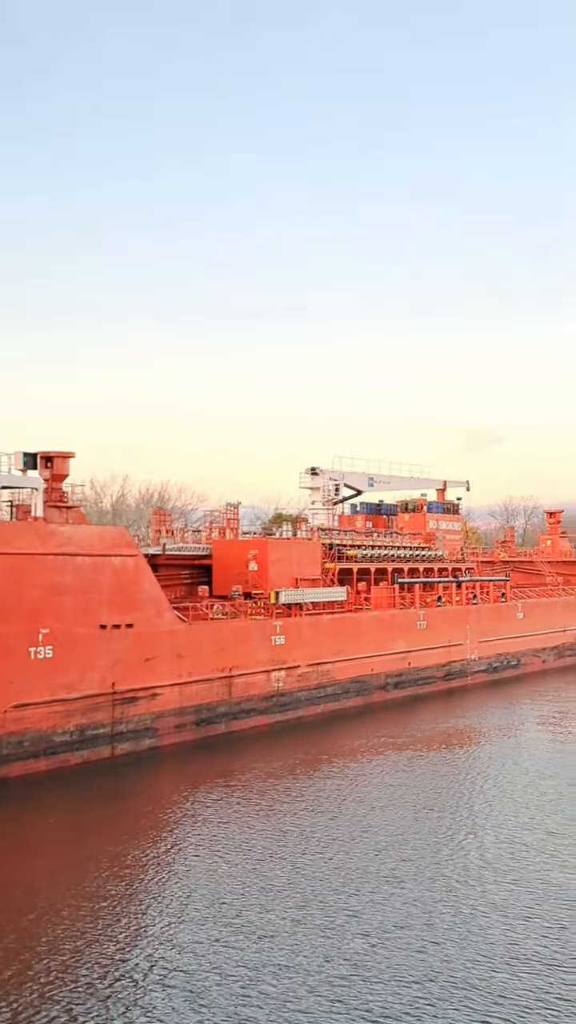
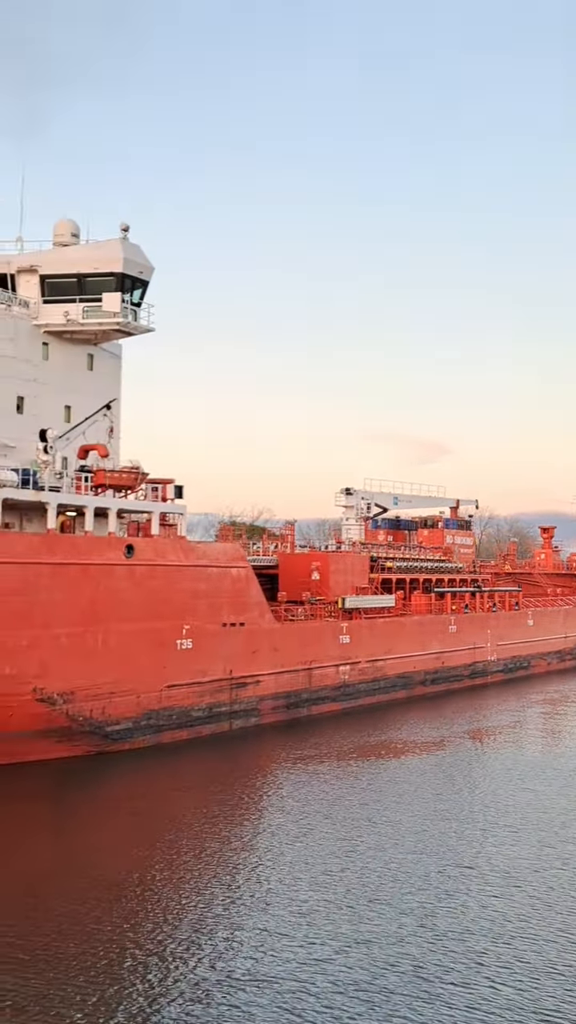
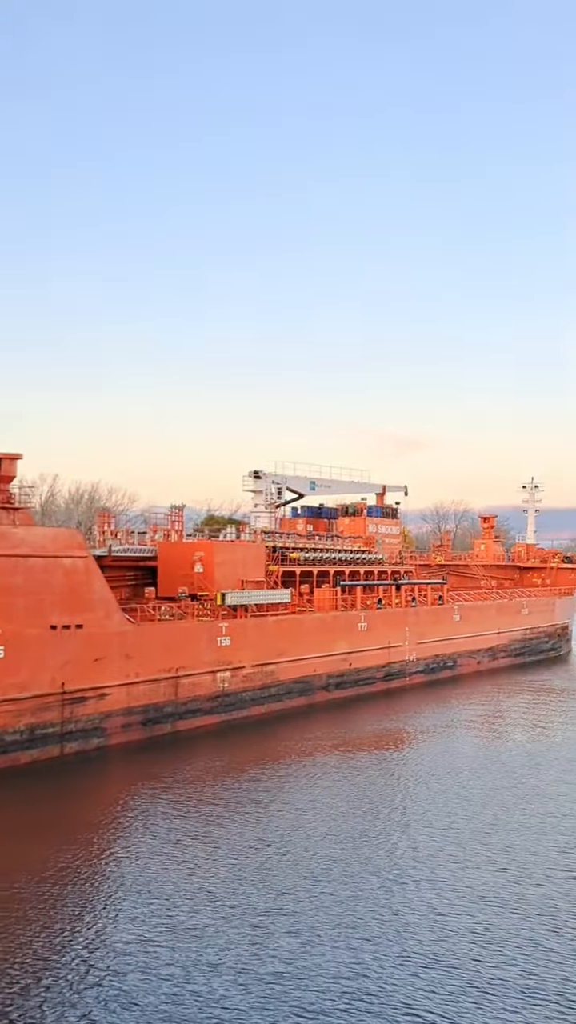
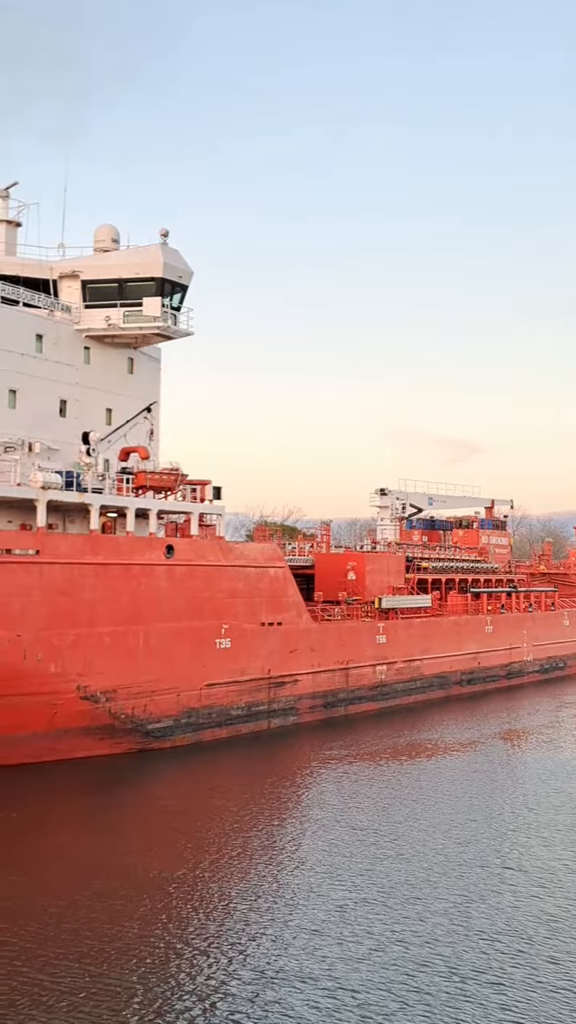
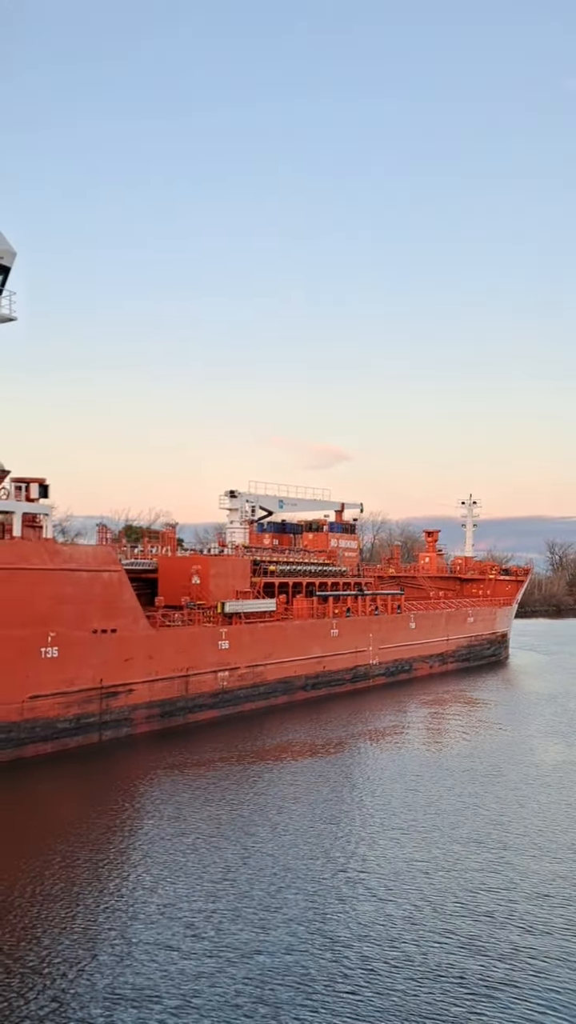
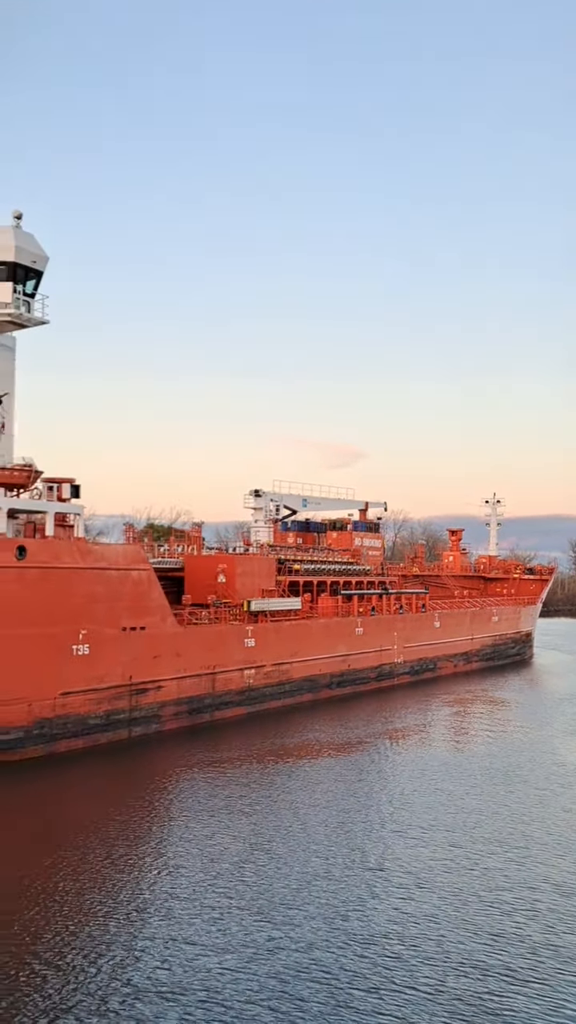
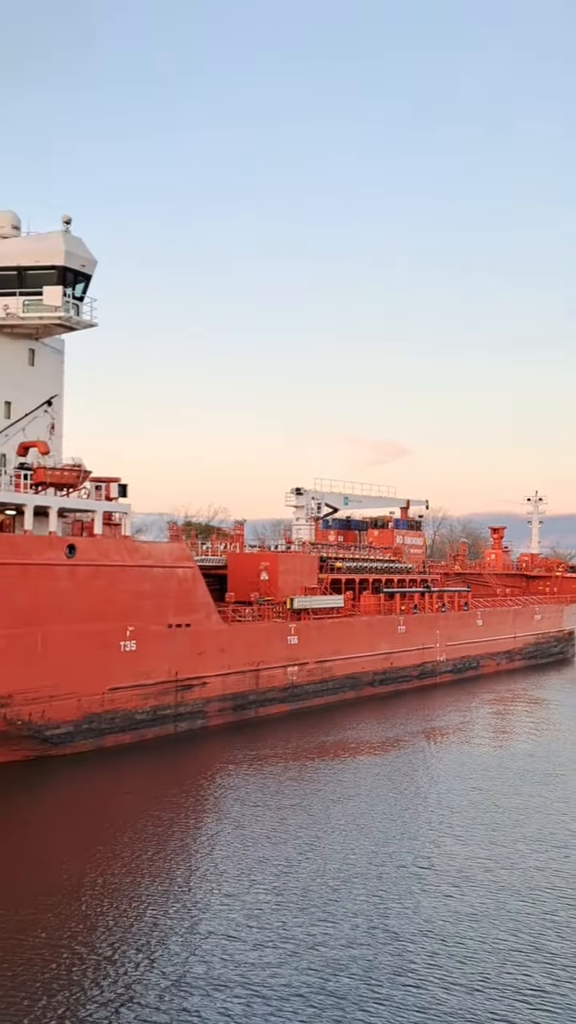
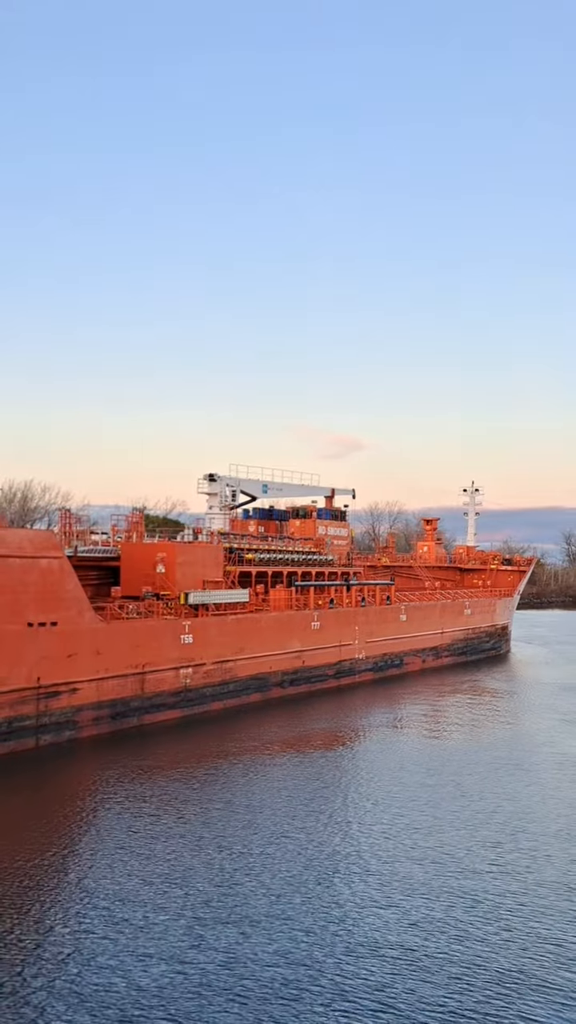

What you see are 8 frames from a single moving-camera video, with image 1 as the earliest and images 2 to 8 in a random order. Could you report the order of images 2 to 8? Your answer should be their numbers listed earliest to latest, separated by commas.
3, 8, 5, 6, 7, 2, 4
